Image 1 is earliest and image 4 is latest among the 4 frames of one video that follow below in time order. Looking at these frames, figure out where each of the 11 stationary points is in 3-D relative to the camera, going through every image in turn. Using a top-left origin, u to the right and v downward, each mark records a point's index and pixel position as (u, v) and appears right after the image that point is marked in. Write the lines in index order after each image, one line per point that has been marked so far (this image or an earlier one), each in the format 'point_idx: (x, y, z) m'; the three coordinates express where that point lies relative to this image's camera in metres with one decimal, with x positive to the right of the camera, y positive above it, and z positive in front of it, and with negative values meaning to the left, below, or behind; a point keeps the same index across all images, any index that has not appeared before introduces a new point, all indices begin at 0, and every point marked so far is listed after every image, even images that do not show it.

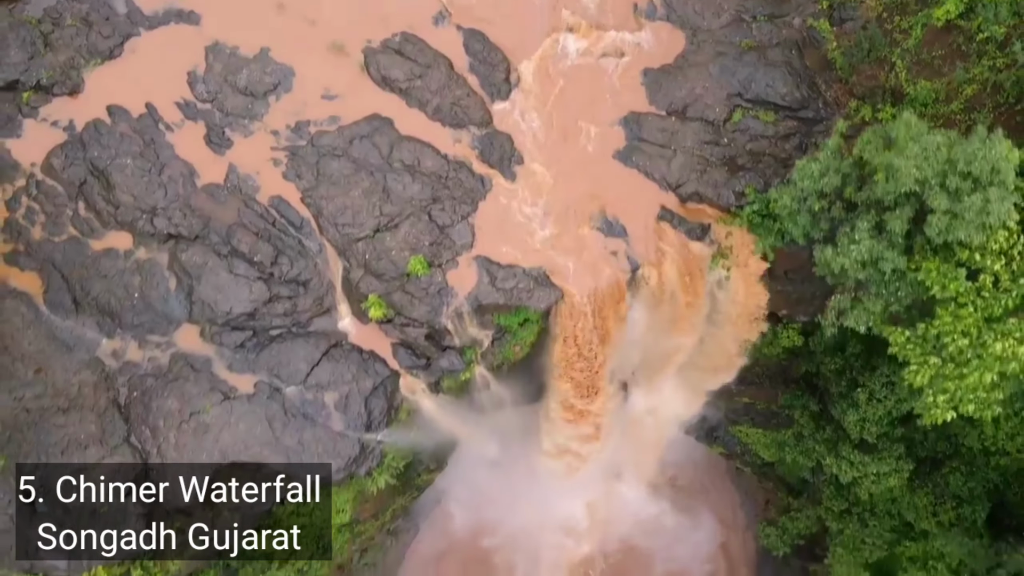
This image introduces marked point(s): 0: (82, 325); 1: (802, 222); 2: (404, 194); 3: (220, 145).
0: (-5.8, -0.5, +10.2) m
1: (+3.6, +0.9, +9.5) m
2: (-1.5, +1.3, +10.4) m
3: (-4.0, +2.0, +10.5) m
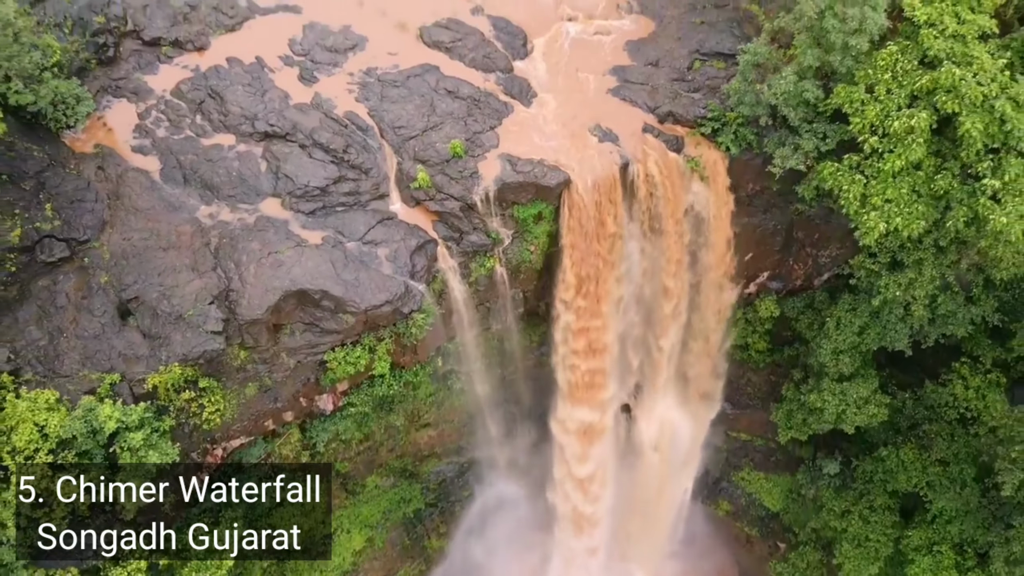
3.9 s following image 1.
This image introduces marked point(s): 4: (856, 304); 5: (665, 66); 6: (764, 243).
0: (-5.5, +1.6, +12.8) m
1: (+3.9, +3.1, +12.7) m
2: (-1.2, +3.2, +13.7) m
3: (-3.7, +3.8, +13.9) m
4: (+6.7, -0.3, +14.8) m
5: (+2.9, +4.3, +14.6) m
6: (+5.1, +1.0, +15.5) m
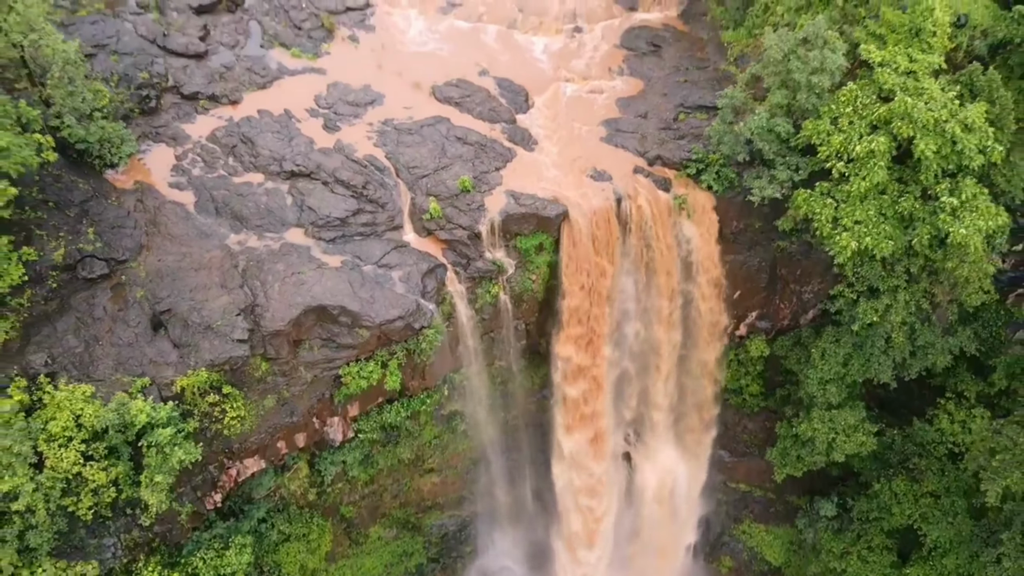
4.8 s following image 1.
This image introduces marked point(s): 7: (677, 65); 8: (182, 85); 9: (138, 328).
0: (-5.4, +1.2, +14.0) m
1: (+4.0, +2.7, +14.1) m
2: (-1.1, +2.7, +15.1) m
3: (-3.6, +3.2, +15.4) m
4: (+6.7, -0.9, +15.7) m
5: (+3.0, +3.6, +16.1) m
6: (+5.2, +0.2, +16.6) m
7: (+3.8, +5.1, +17.2) m
8: (-6.8, +4.2, +15.9) m
9: (-6.1, -0.7, +12.5) m
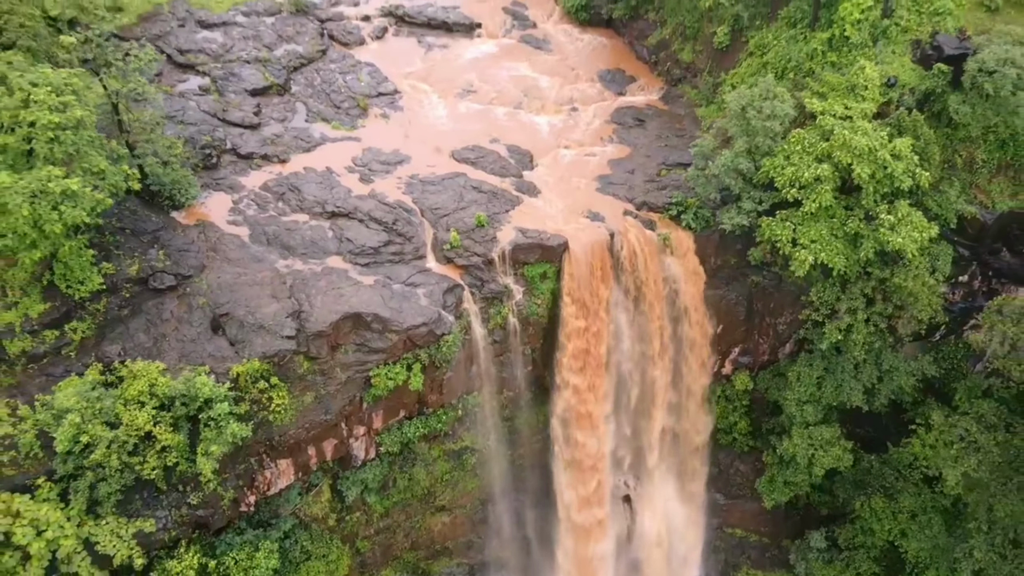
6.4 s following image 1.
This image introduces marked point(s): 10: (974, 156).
0: (-5.2, +0.8, +16.3) m
1: (+4.2, +2.3, +16.7) m
2: (-0.9, +2.1, +17.6) m
3: (-3.4, +2.5, +18.0) m
4: (+6.9, -1.6, +17.6) m
5: (+3.2, +2.8, +18.8) m
6: (+5.3, -0.6, +18.7) m
7: (+3.9, +4.1, +20.2) m
8: (-6.7, +3.4, +18.6) m
9: (-6.0, -0.8, +14.5) m
10: (+9.5, +2.7, +15.7) m
